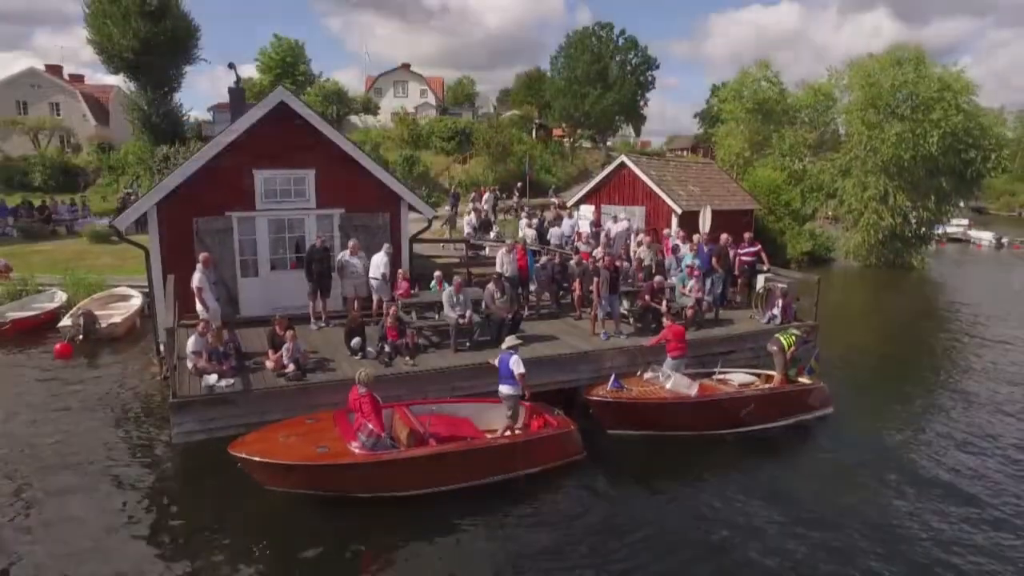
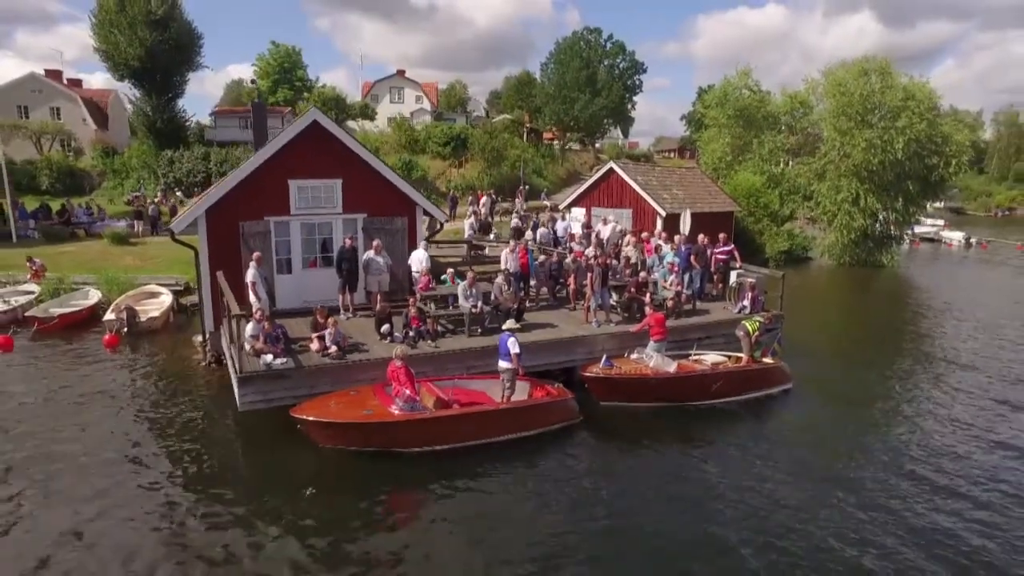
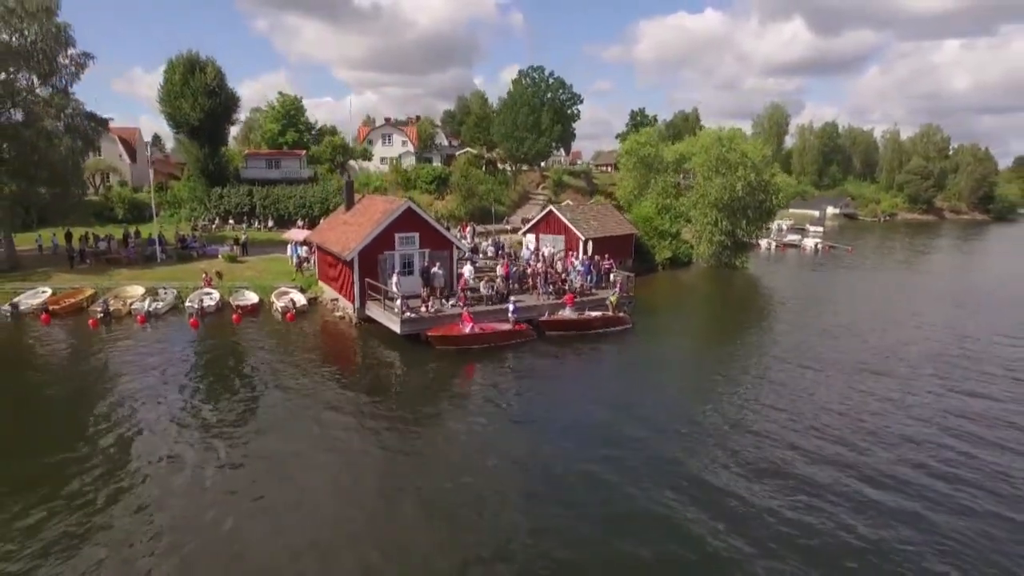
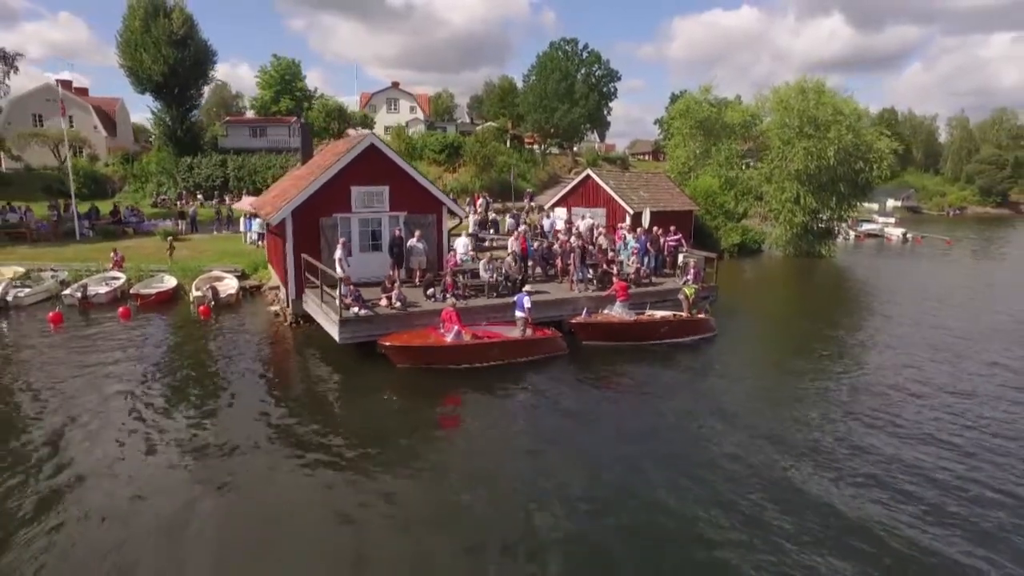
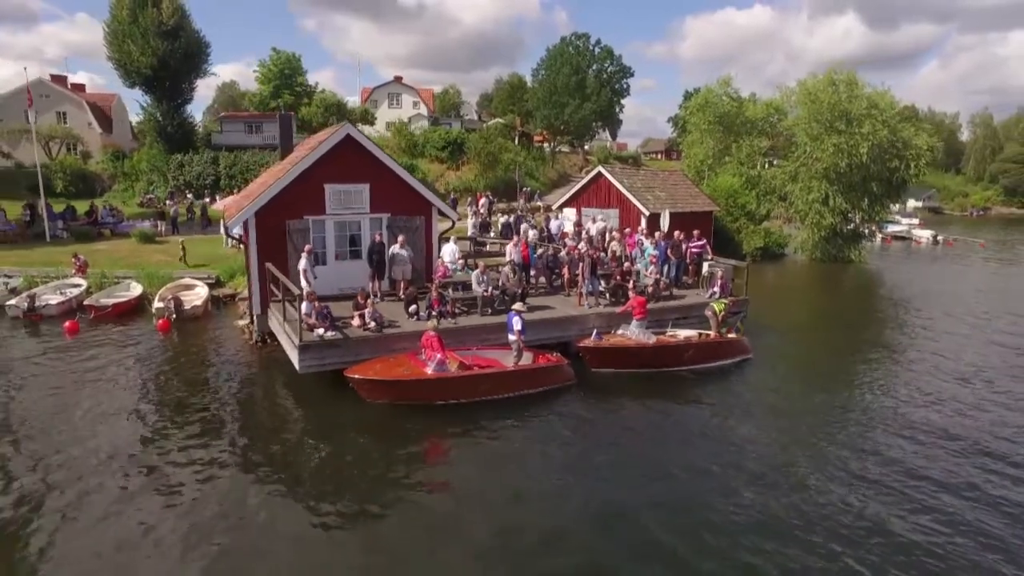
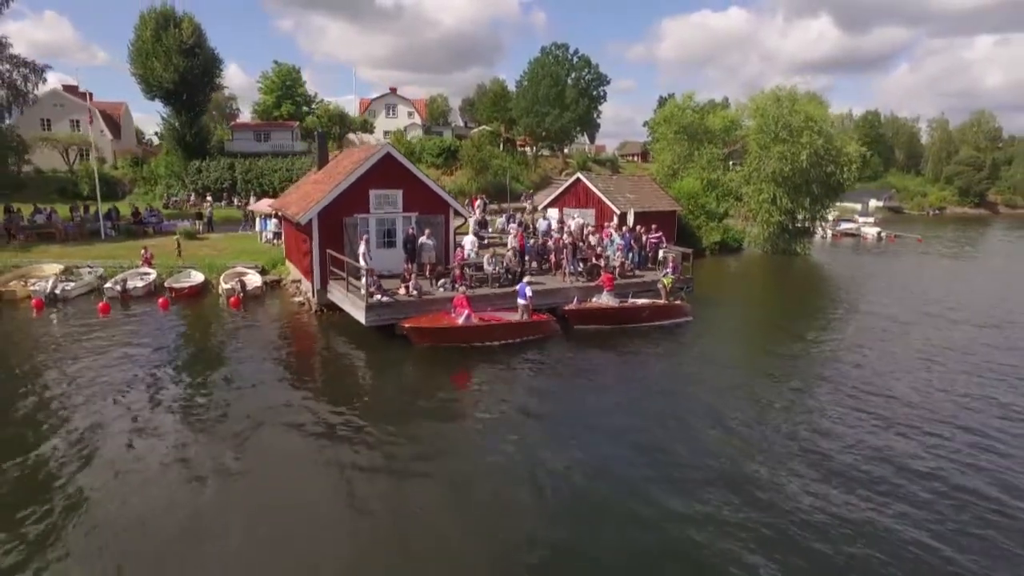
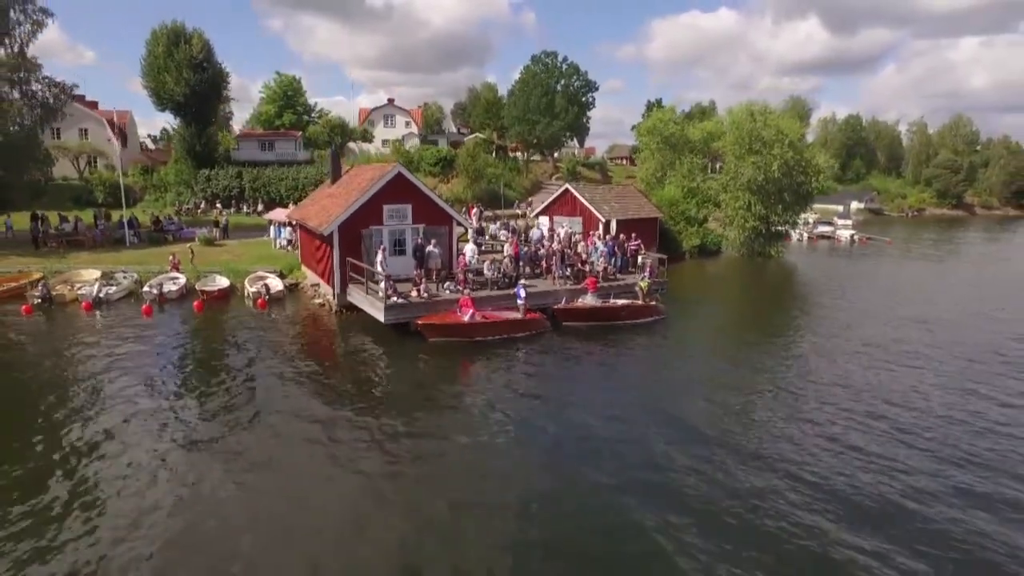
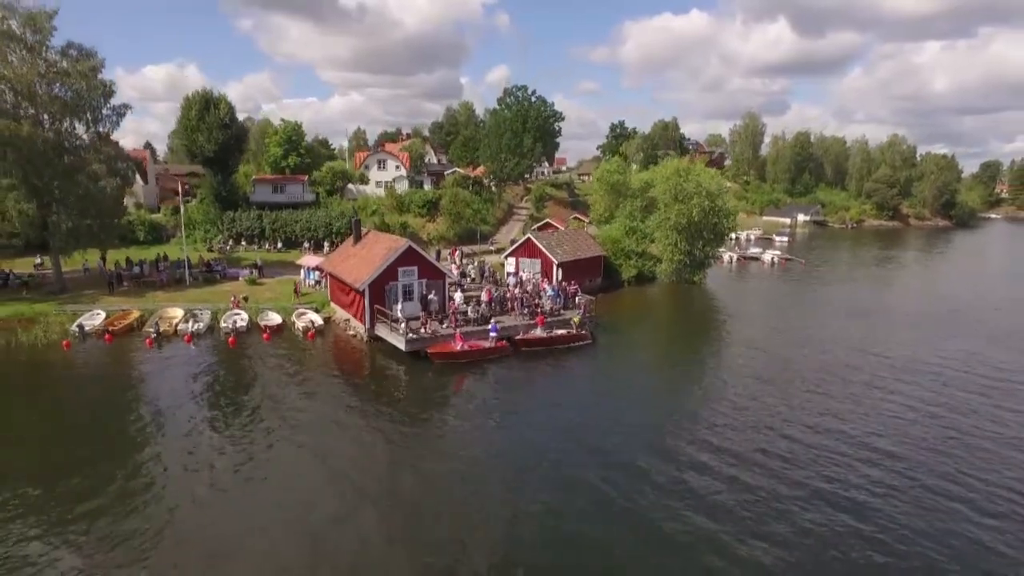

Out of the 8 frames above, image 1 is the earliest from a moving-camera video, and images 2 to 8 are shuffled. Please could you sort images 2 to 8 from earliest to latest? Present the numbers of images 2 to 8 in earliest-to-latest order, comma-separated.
2, 5, 4, 6, 7, 3, 8
